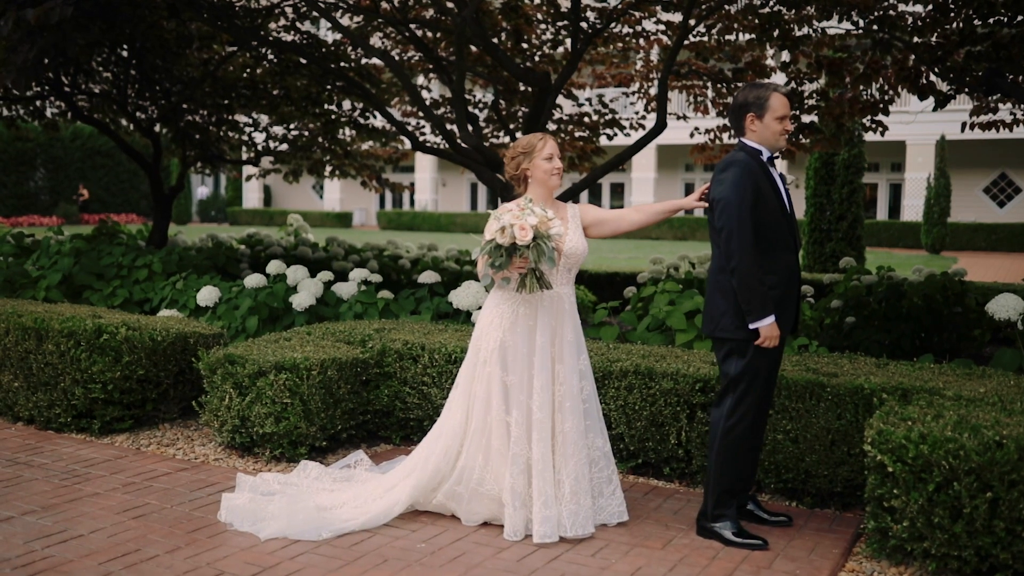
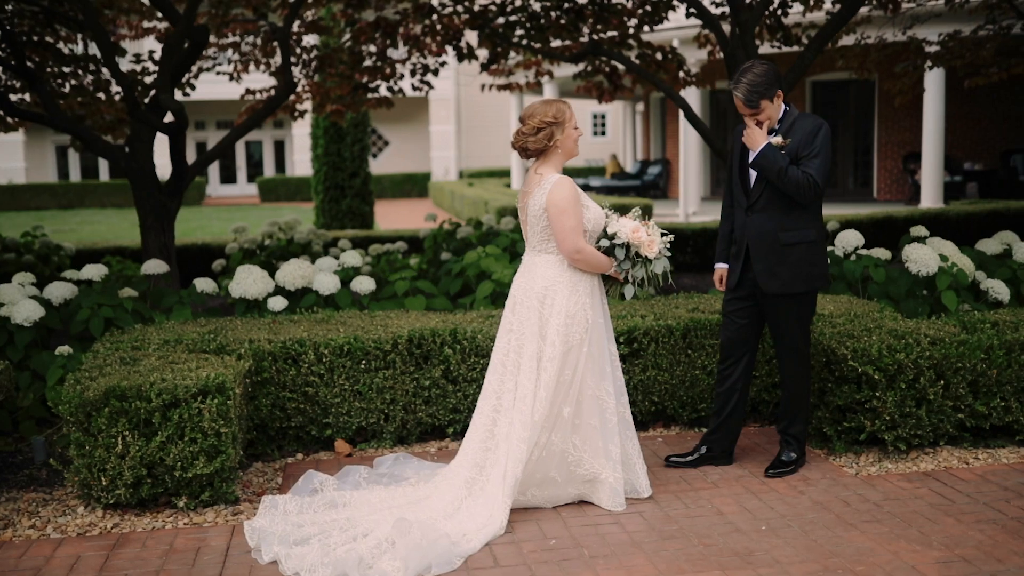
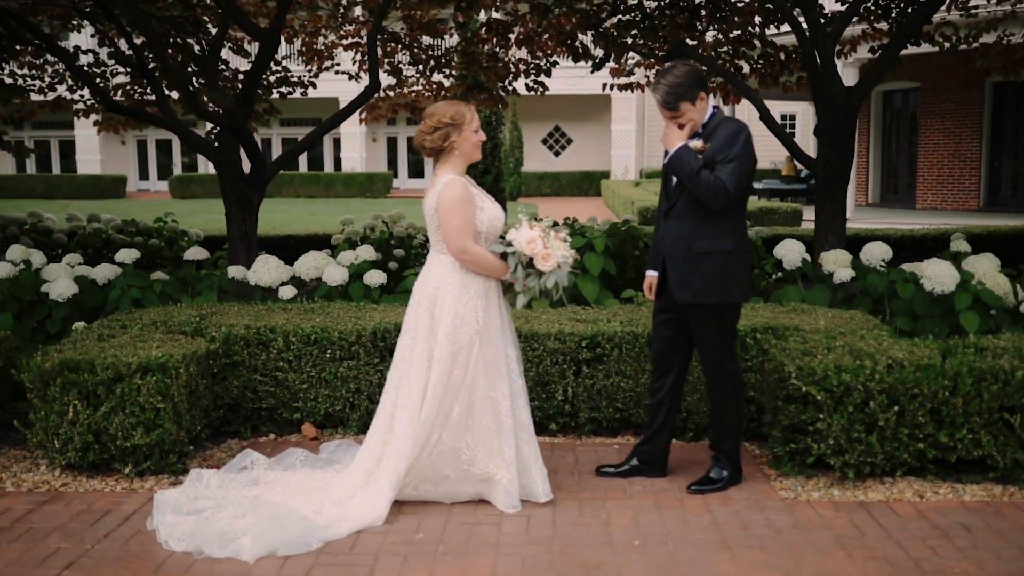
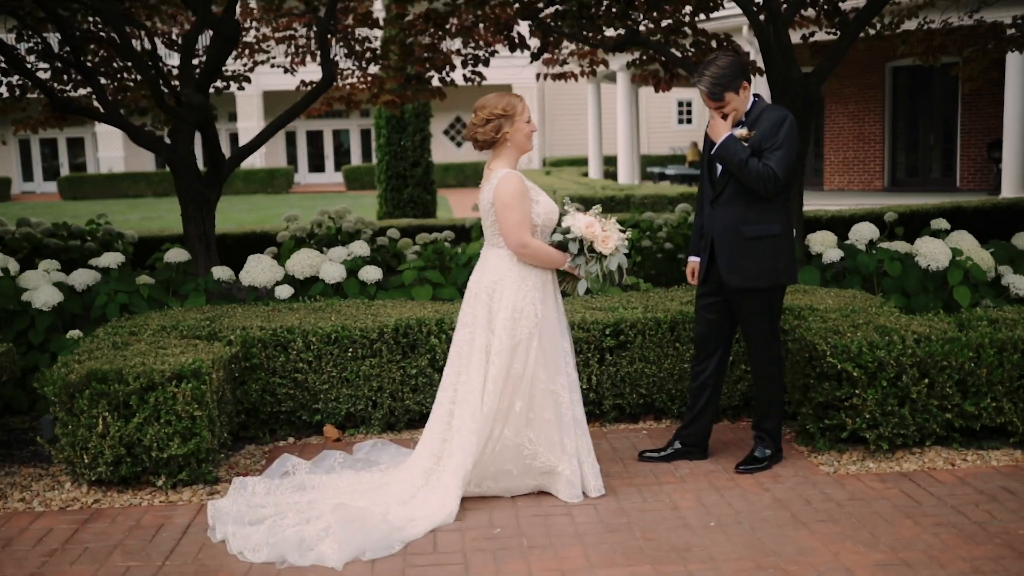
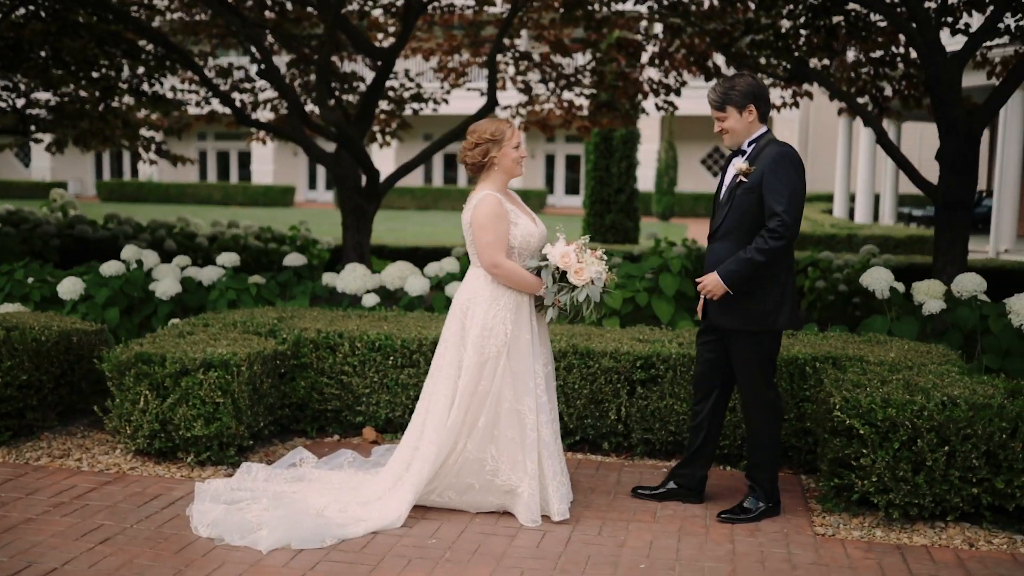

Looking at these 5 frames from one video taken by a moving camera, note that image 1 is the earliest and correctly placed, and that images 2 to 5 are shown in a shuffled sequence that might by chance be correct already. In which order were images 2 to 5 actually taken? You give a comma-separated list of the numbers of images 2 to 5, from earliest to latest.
5, 3, 4, 2
